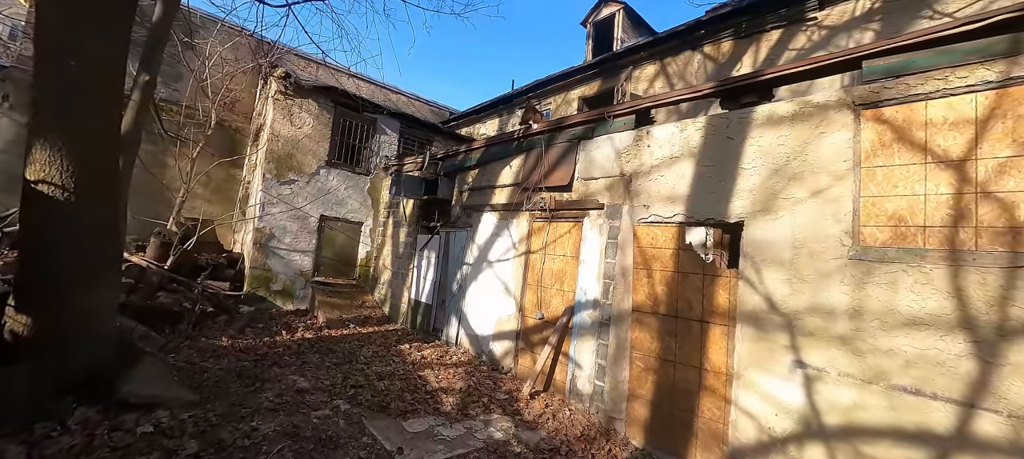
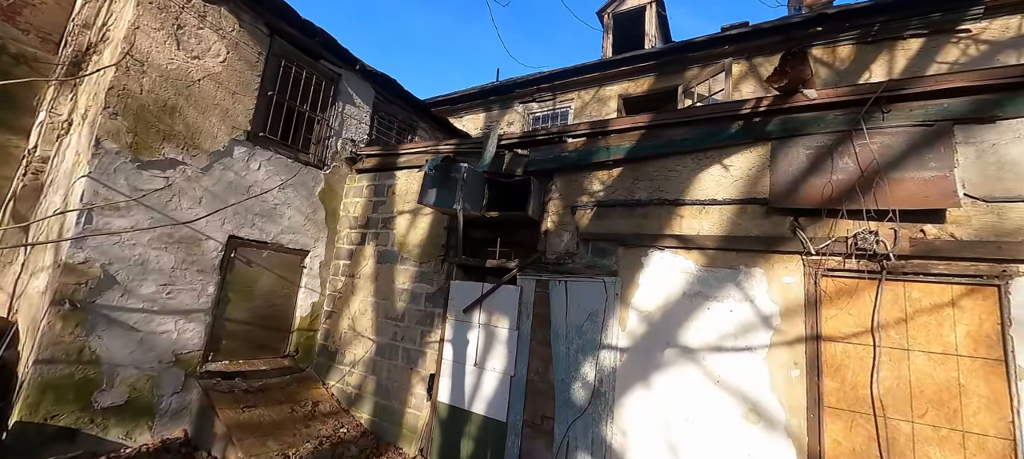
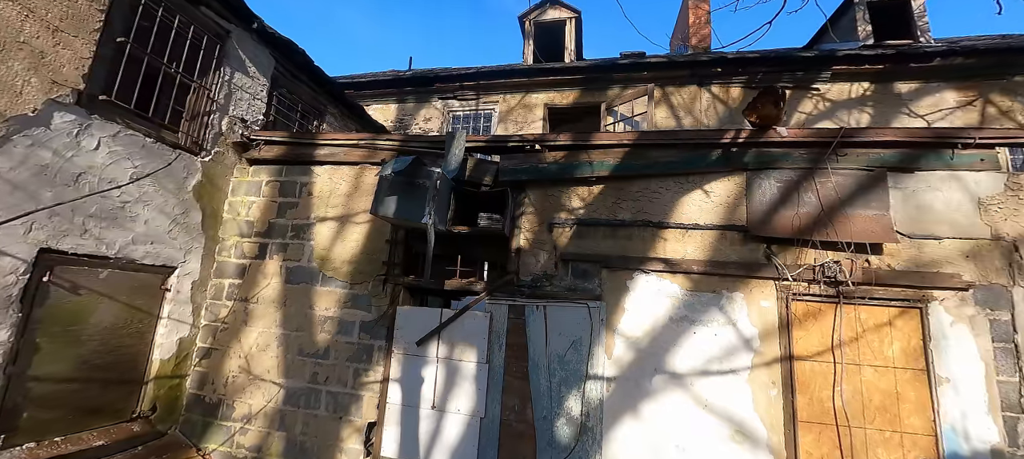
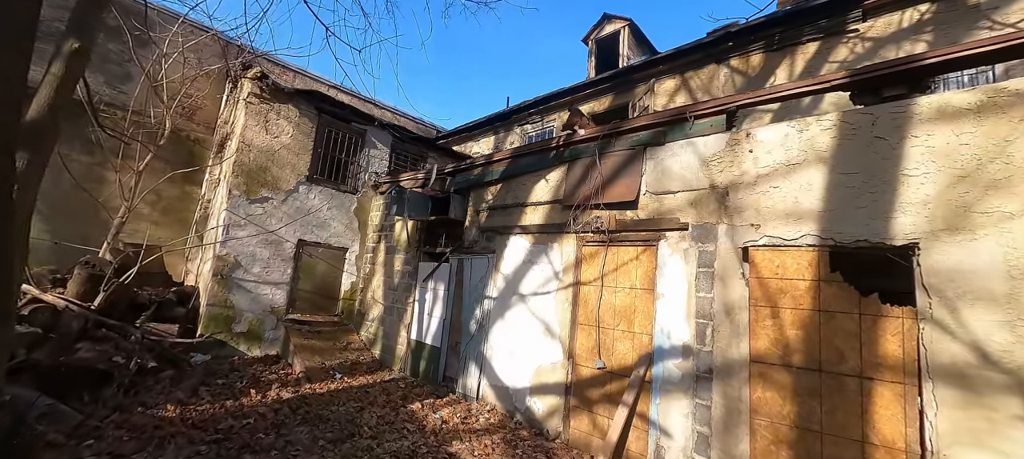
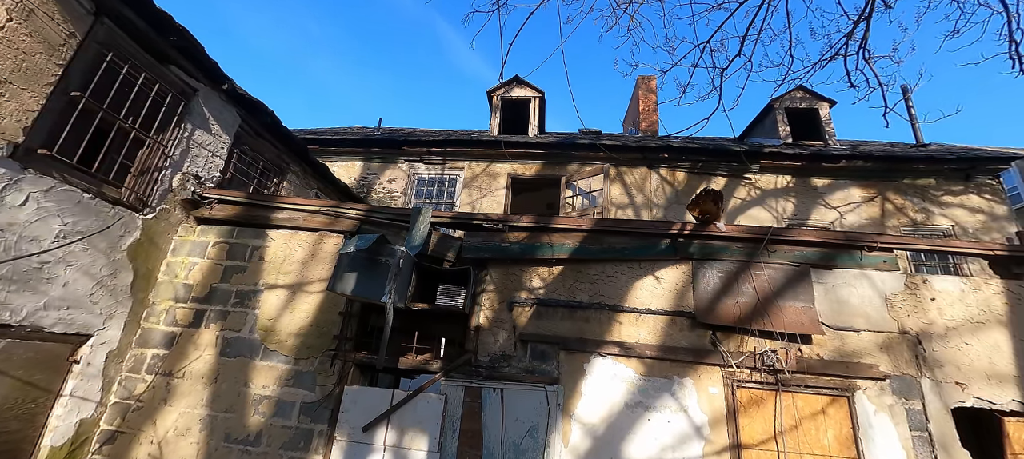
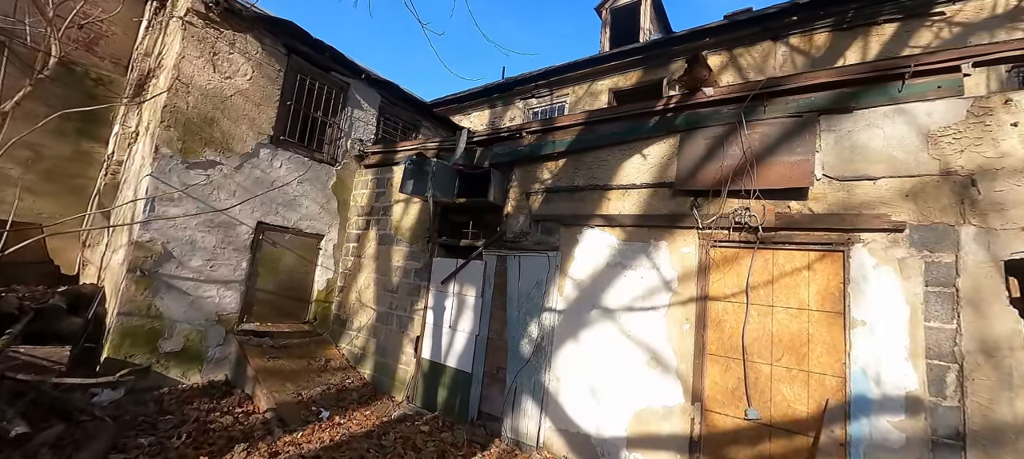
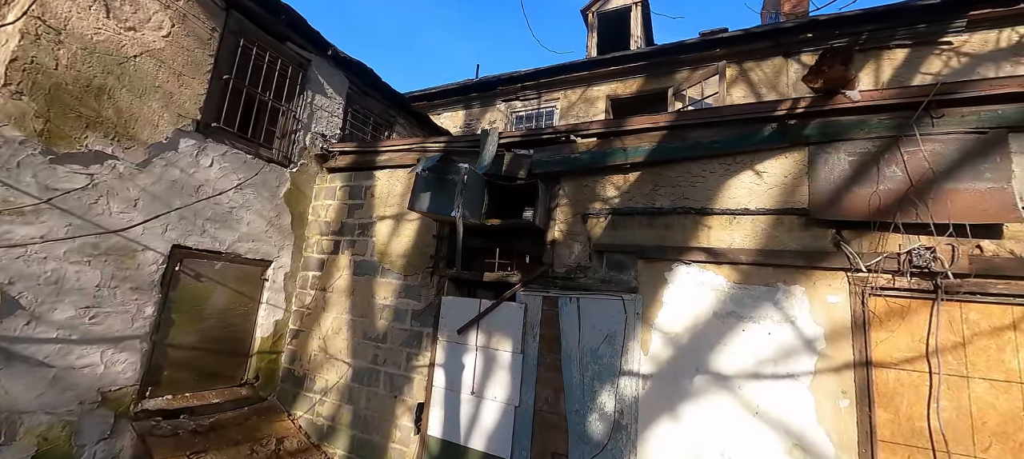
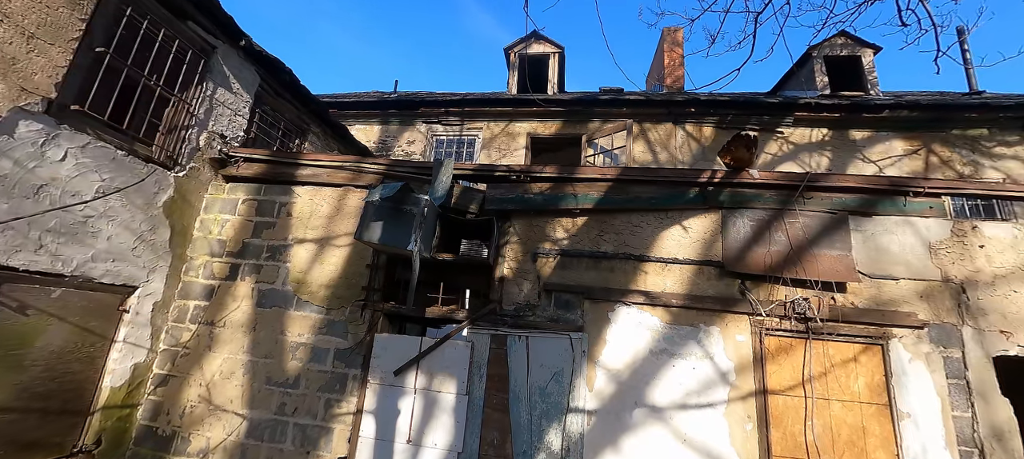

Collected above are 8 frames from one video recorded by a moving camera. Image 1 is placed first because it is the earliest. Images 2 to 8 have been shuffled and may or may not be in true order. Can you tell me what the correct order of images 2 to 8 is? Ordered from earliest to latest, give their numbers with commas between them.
4, 6, 2, 7, 3, 8, 5
